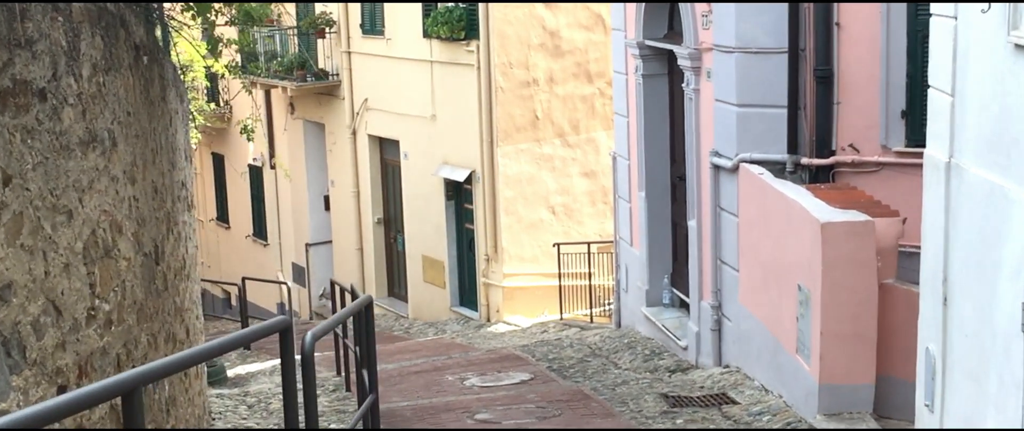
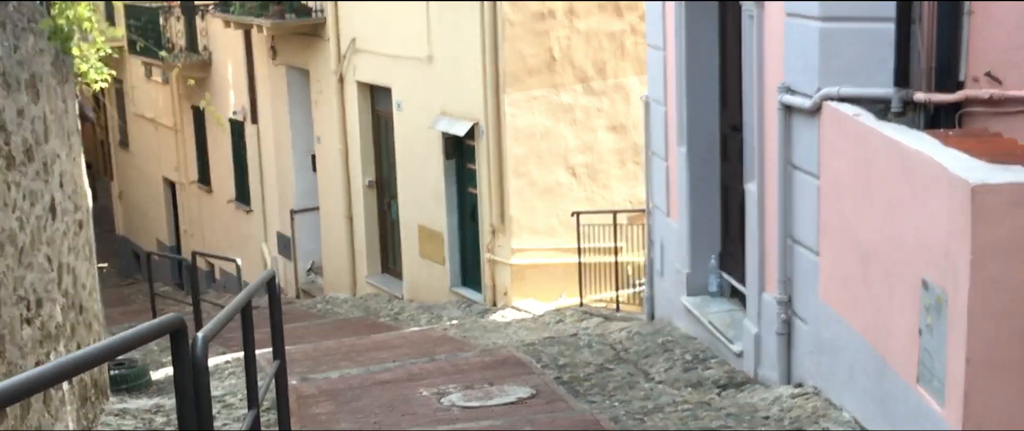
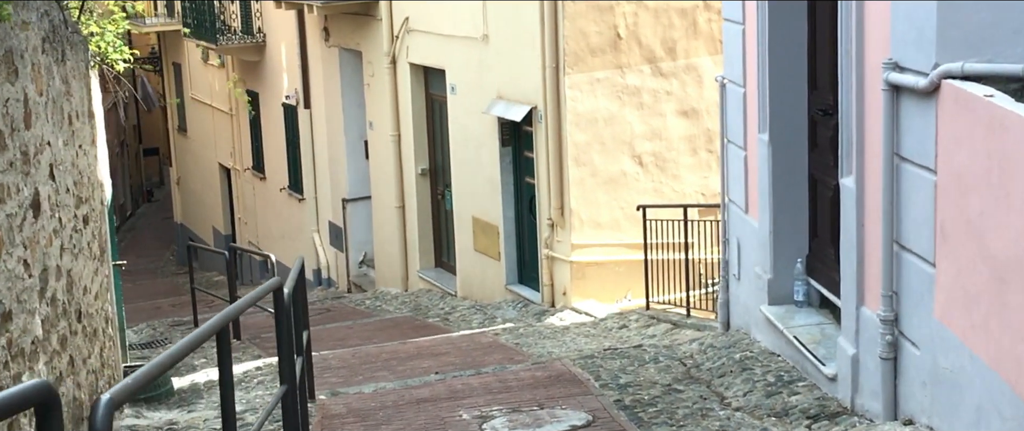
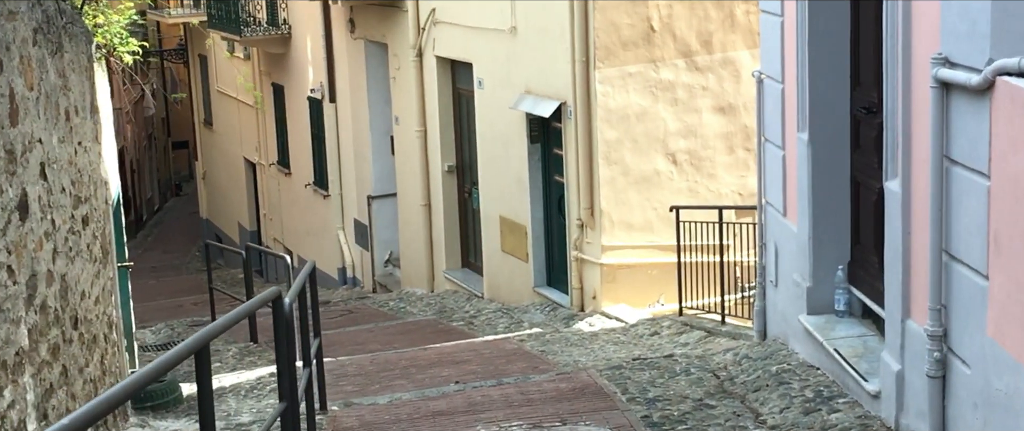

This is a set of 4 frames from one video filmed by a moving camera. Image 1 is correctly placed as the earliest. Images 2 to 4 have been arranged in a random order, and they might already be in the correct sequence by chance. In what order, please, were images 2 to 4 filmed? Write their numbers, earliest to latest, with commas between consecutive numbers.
2, 3, 4
